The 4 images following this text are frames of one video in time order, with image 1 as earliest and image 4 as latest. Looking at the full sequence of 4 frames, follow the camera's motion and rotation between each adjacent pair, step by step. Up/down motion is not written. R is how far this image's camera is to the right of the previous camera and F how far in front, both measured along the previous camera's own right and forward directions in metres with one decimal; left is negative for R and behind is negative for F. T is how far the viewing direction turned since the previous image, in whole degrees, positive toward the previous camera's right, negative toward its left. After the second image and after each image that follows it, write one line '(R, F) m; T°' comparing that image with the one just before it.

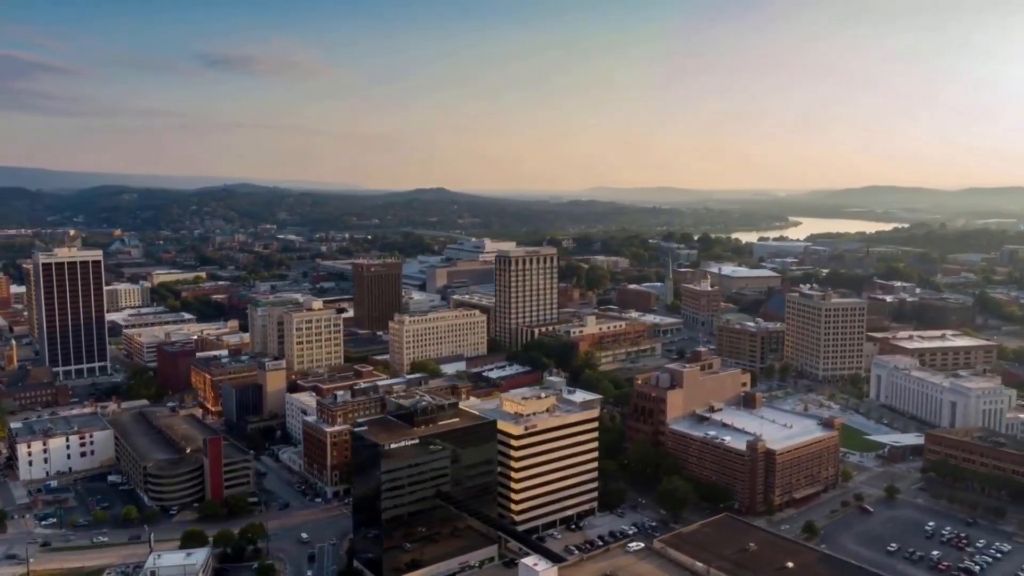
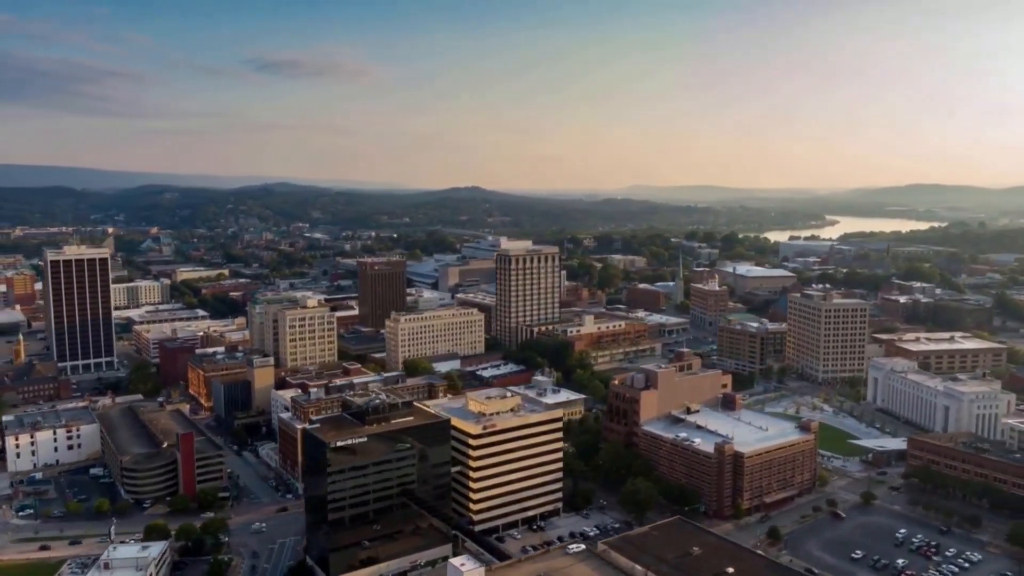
(+3.2, +0.2) m; -3°
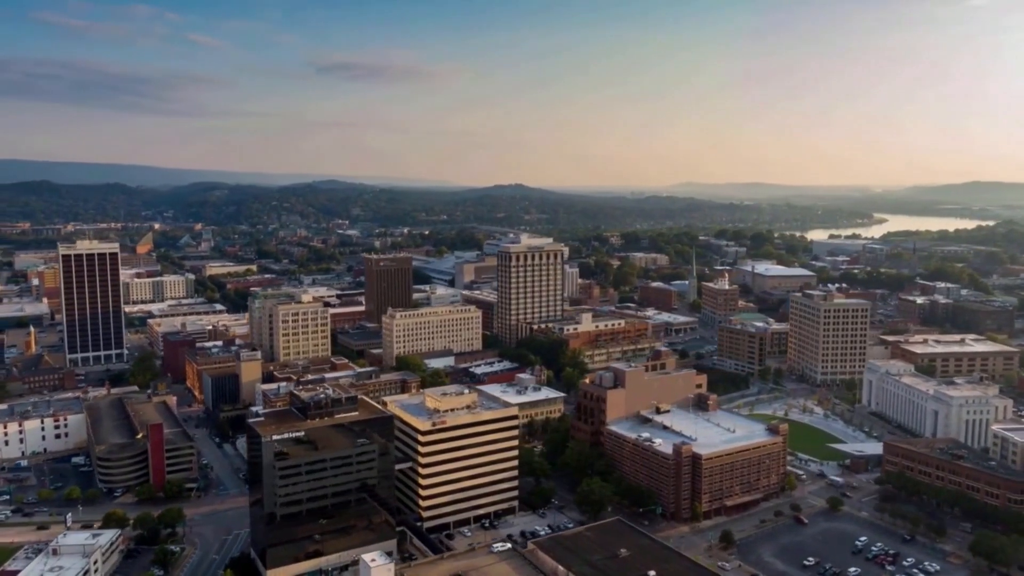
(+4.0, +0.3) m; -3°
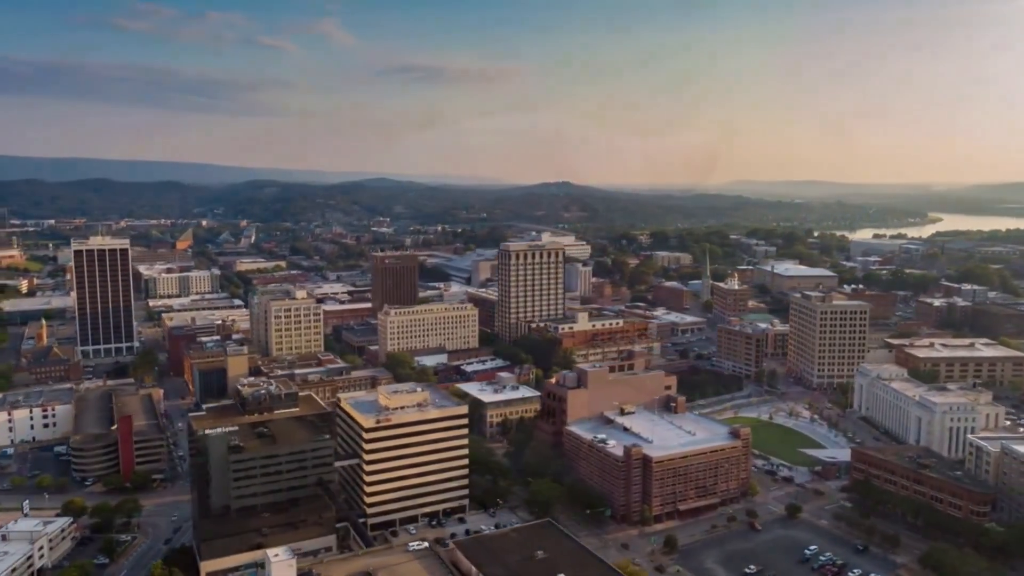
(+4.3, +0.3) m; -4°
